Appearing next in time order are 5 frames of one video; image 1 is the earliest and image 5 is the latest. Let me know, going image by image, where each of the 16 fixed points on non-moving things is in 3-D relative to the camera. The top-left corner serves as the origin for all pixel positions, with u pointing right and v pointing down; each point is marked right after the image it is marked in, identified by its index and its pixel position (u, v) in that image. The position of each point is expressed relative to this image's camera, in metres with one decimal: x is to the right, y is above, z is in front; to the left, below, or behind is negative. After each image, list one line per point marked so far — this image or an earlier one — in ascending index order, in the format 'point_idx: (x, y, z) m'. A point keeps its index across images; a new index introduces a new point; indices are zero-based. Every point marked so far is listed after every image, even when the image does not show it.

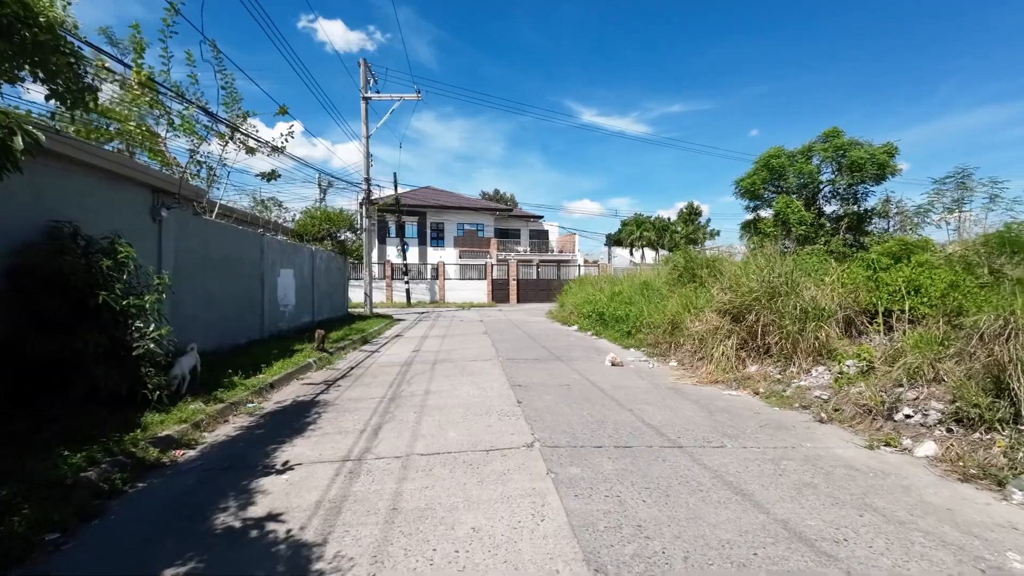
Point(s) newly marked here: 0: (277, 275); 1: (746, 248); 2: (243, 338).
0: (-7.0, +0.4, +14.5) m
1: (+6.4, +1.1, +13.3) m
2: (-6.8, -1.3, +12.2) m
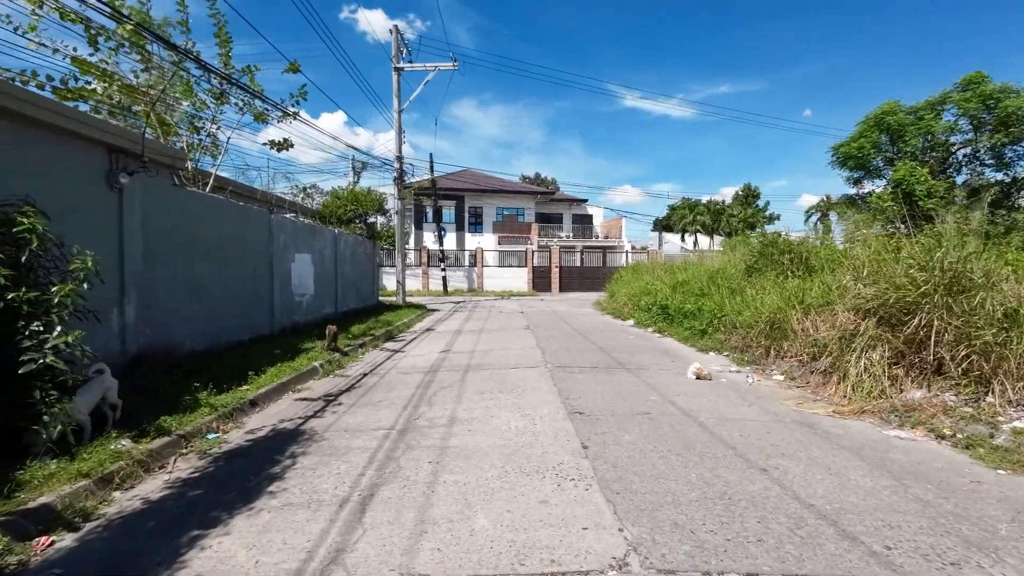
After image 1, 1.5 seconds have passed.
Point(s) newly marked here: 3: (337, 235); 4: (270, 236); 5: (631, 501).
0: (-5.8, +0.8, +12.7) m
1: (+7.5, +1.3, +10.4) m
2: (-5.8, -1.0, +10.5) m
3: (-5.8, +1.8, +16.1) m
4: (-5.8, +1.2, +11.6) m
5: (+0.9, -1.6, +3.6) m
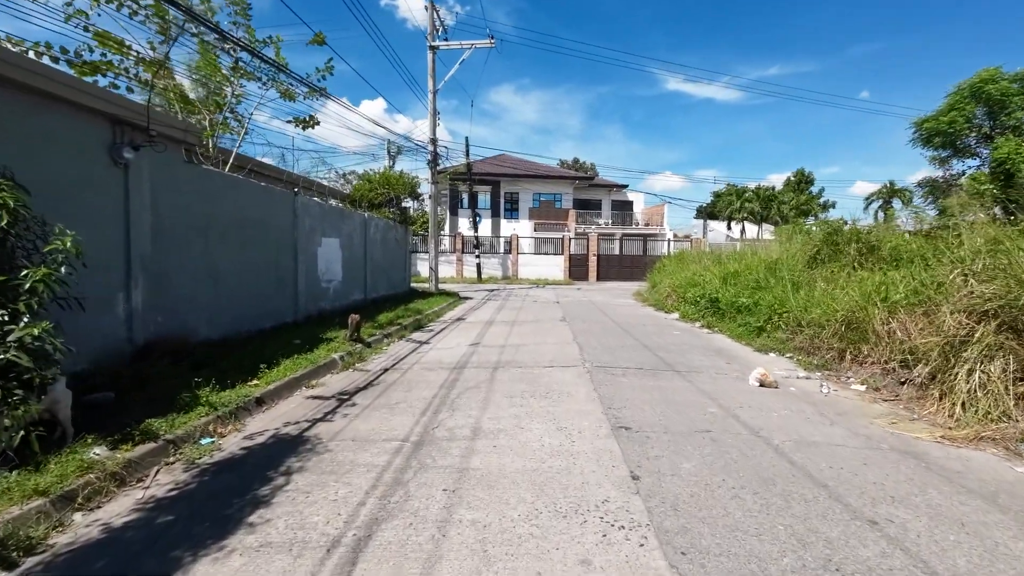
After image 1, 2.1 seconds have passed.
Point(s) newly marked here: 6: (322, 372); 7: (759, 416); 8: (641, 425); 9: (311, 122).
0: (-4.9, +1.1, +12.2) m
1: (+8.2, +1.4, +8.9) m
2: (-5.1, -0.7, +10.0) m
3: (-4.6, +2.2, +15.6) m
4: (-4.9, +1.6, +11.1) m
5: (+1.1, -1.5, +2.7) m
6: (-2.9, -1.3, +7.4) m
7: (+2.8, -1.4, +5.5) m
8: (+1.3, -1.4, +5.0) m
9: (-4.9, +4.1, +12.0) m
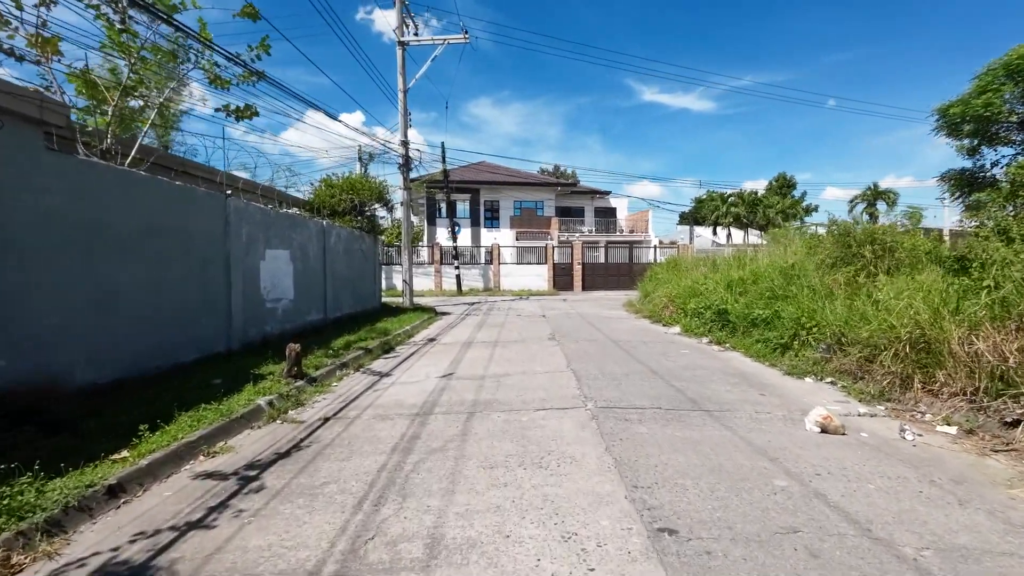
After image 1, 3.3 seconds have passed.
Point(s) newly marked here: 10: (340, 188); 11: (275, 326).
0: (-5.3, +0.7, +10.3) m
1: (+7.8, +1.3, +7.4) m
2: (-5.4, -1.1, +8.0) m
3: (-5.2, +1.7, +13.7) m
4: (-5.4, +1.2, +9.2) m
5: (+1.0, -1.7, +0.9) m
6: (-3.1, -1.6, +5.5) m
7: (+2.6, -1.6, +3.8) m
8: (+1.2, -1.6, +3.3) m
9: (-5.5, +3.6, +10.1) m
10: (-6.1, +3.5, +17.3) m
11: (-5.3, -0.9, +10.9) m
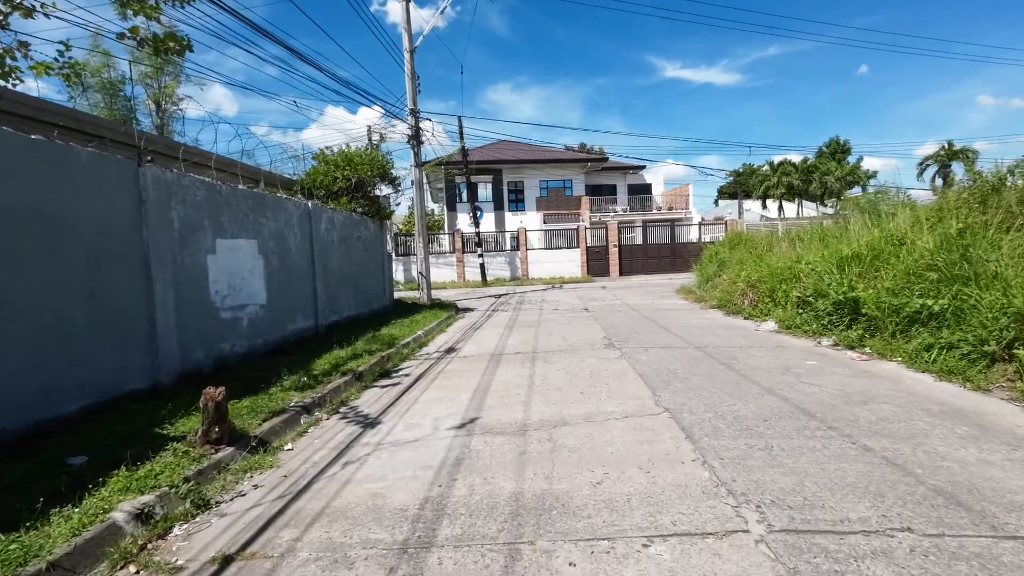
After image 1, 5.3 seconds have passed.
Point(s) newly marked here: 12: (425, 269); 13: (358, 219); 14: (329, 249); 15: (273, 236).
0: (-4.7, +0.6, +7.4) m
1: (+8.3, +1.6, +3.9) m
2: (-4.8, -1.2, +5.2) m
3: (-4.4, +1.7, +10.8) m
4: (-4.8, +1.1, +6.3) m
5: (+1.2, -1.8, -2.2) m
6: (-2.6, -1.7, +2.6) m
7: (+3.0, -1.5, +0.6) m
8: (+1.5, -1.6, +0.2) m
9: (-4.9, +3.6, +7.2) m
10: (-5.2, +3.6, +14.4) m
11: (-4.6, -0.9, +8.1) m
12: (-3.4, +0.7, +18.8) m
13: (-4.2, +1.9, +13.3) m
14: (-4.4, +0.9, +11.6) m
15: (-4.6, +1.0, +9.4) m
